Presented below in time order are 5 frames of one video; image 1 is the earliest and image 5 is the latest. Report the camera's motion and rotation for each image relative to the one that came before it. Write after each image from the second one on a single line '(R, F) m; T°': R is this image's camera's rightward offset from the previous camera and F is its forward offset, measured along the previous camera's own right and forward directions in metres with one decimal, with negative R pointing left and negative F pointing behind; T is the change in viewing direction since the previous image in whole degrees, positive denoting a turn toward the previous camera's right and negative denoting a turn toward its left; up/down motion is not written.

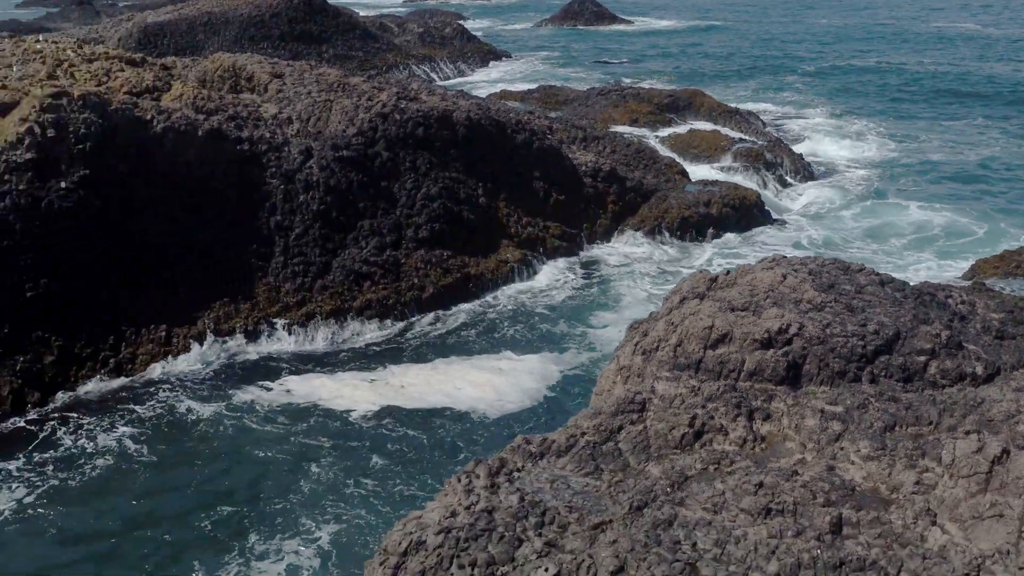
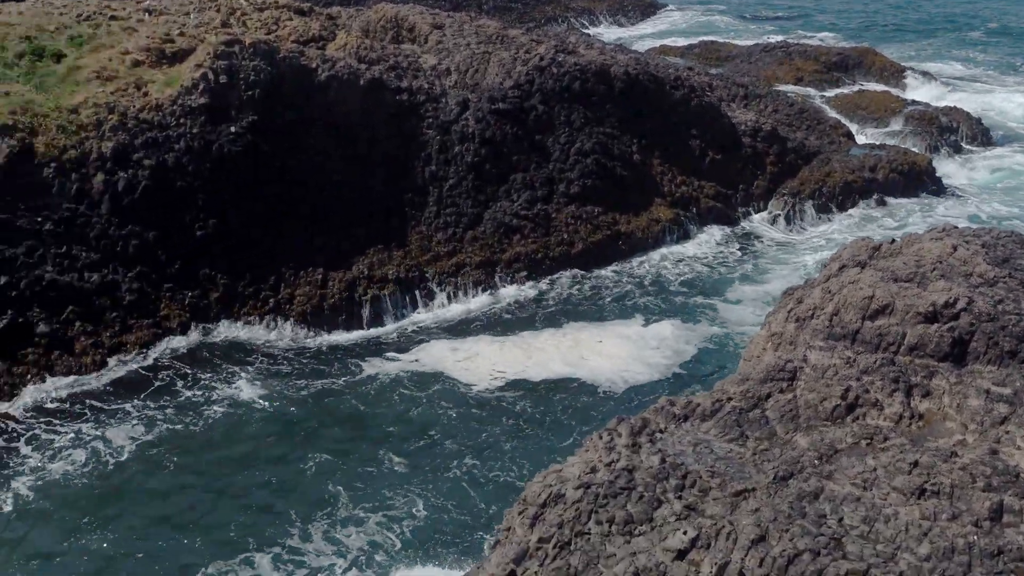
(-0.8, +0.1) m; -7°
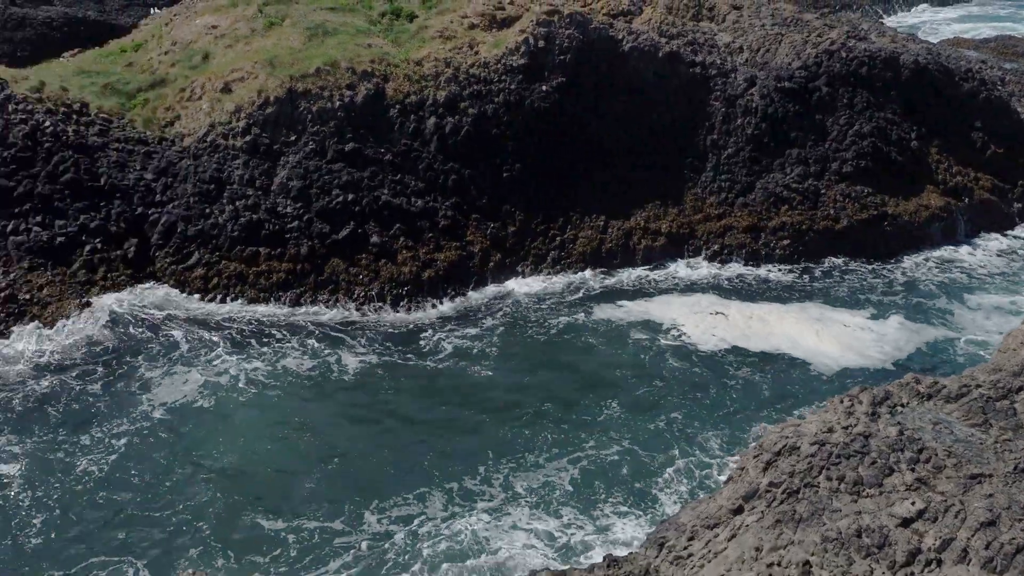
(-0.6, -2.7) m; -15°
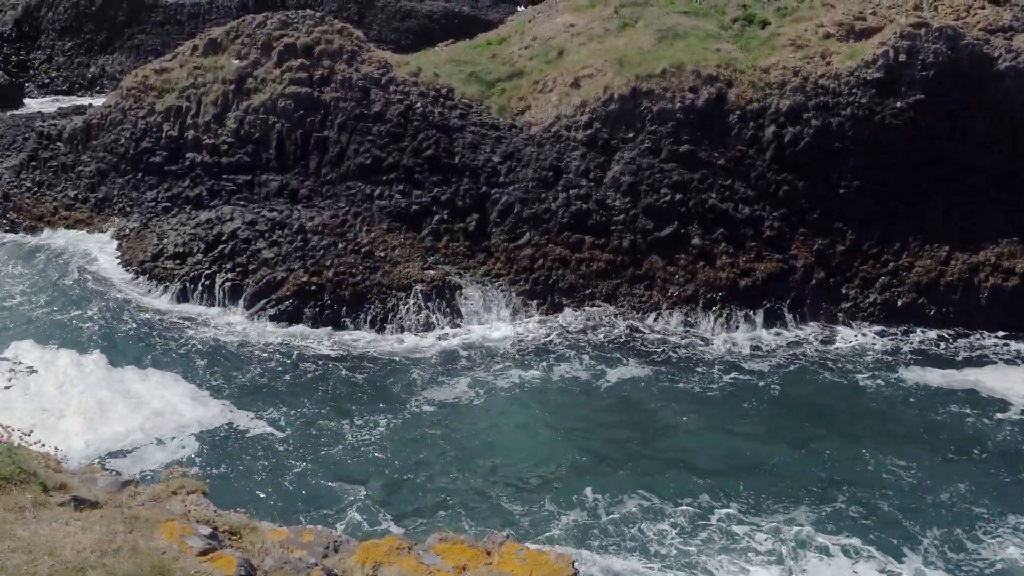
(-0.2, -0.5) m; -19°
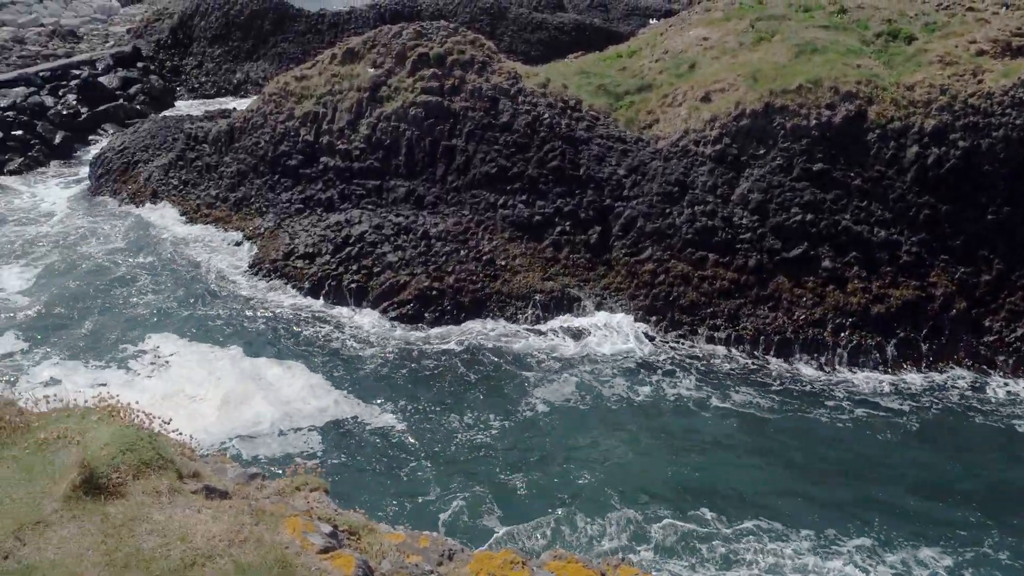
(-0.1, +0.1) m; -7°
